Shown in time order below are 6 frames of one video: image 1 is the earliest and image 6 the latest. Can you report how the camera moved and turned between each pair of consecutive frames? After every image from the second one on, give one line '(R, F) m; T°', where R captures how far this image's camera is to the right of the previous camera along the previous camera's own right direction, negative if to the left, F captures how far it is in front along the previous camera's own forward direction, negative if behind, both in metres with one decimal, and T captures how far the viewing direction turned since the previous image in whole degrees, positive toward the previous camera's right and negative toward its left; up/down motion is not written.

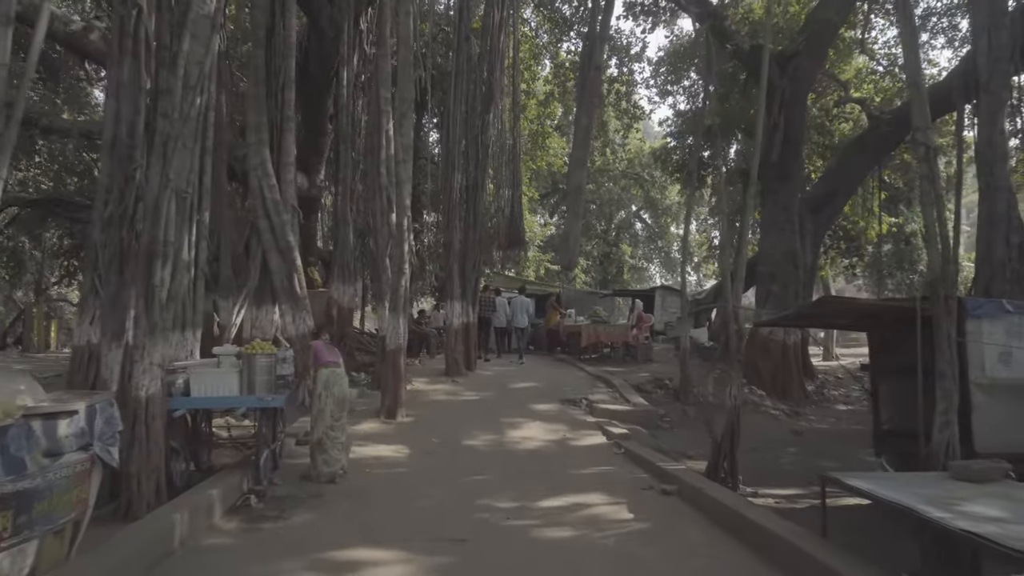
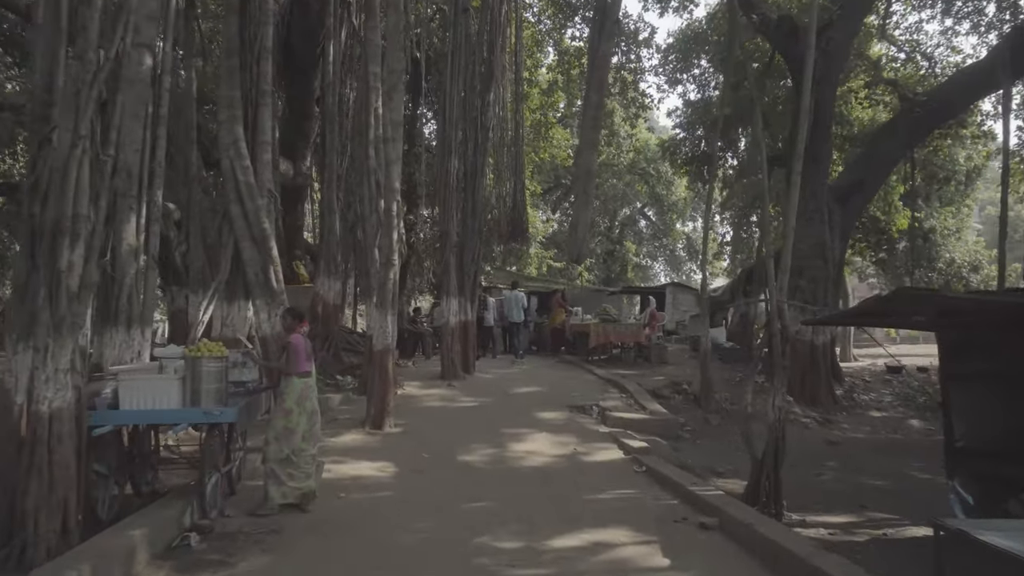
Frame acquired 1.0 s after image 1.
(0.0, +1.2) m; 0°
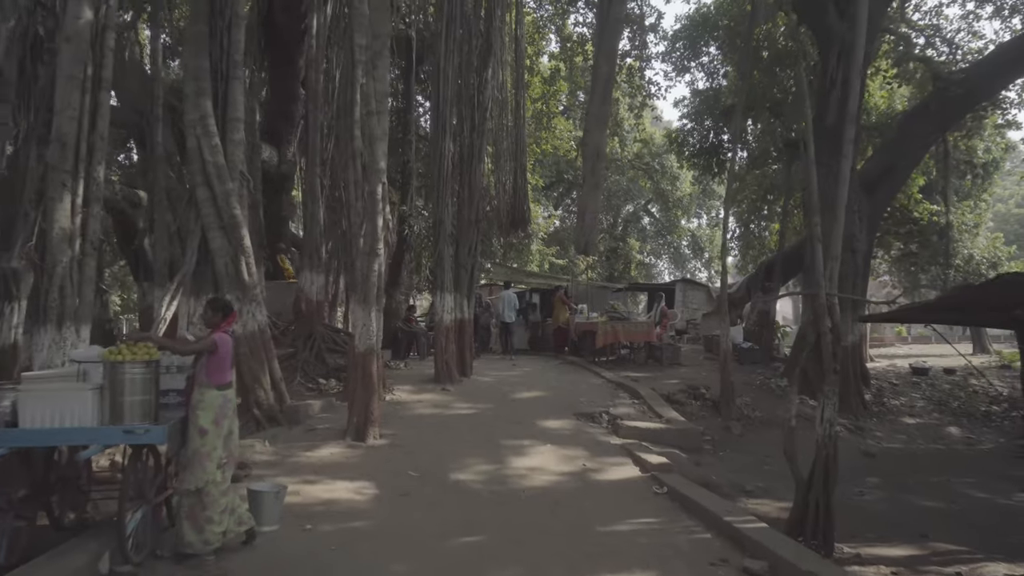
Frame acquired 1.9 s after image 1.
(0.0, +1.1) m; 0°
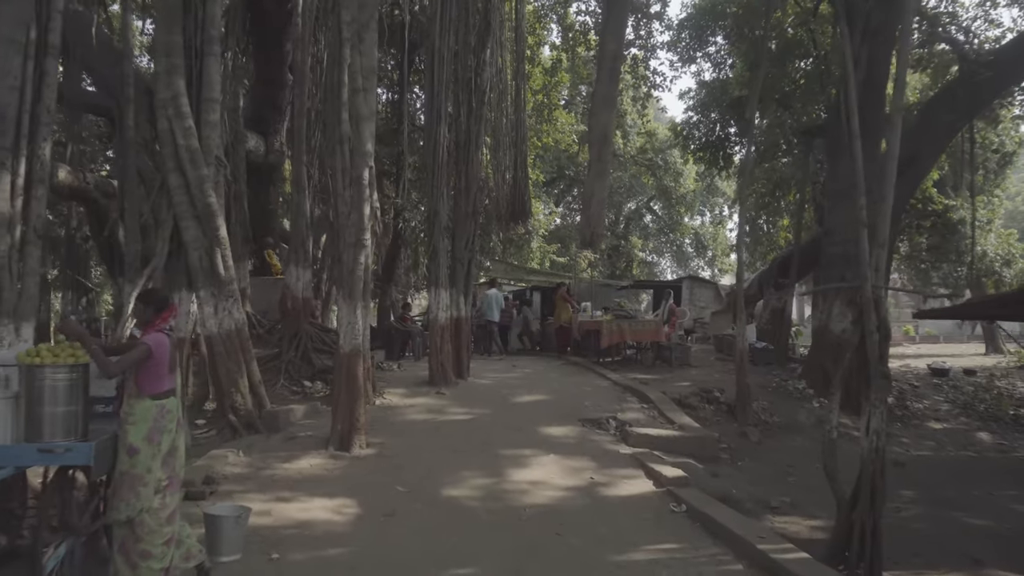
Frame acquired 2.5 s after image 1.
(0.0, +0.7) m; 0°
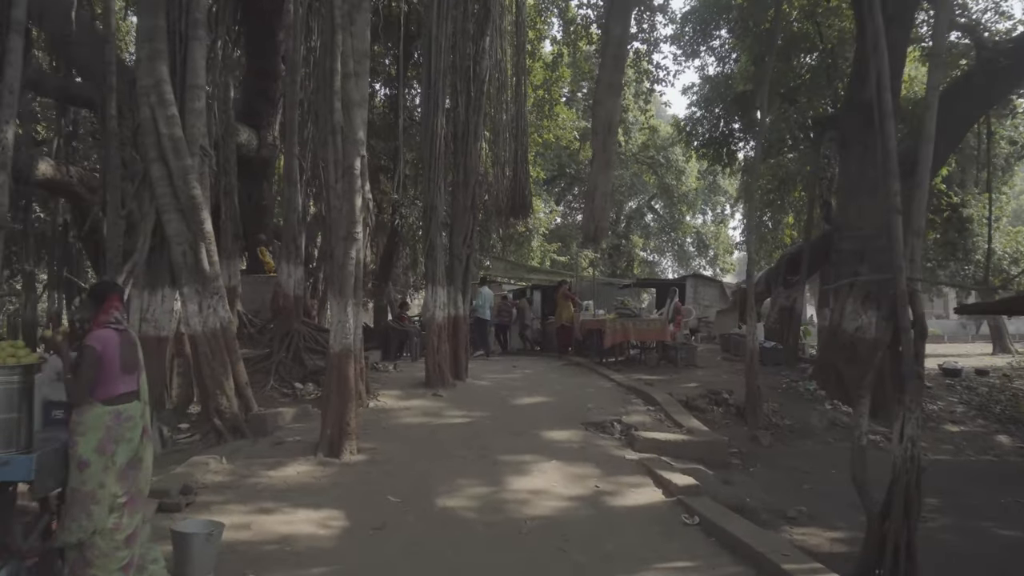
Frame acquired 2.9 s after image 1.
(0.0, +0.4) m; 0°
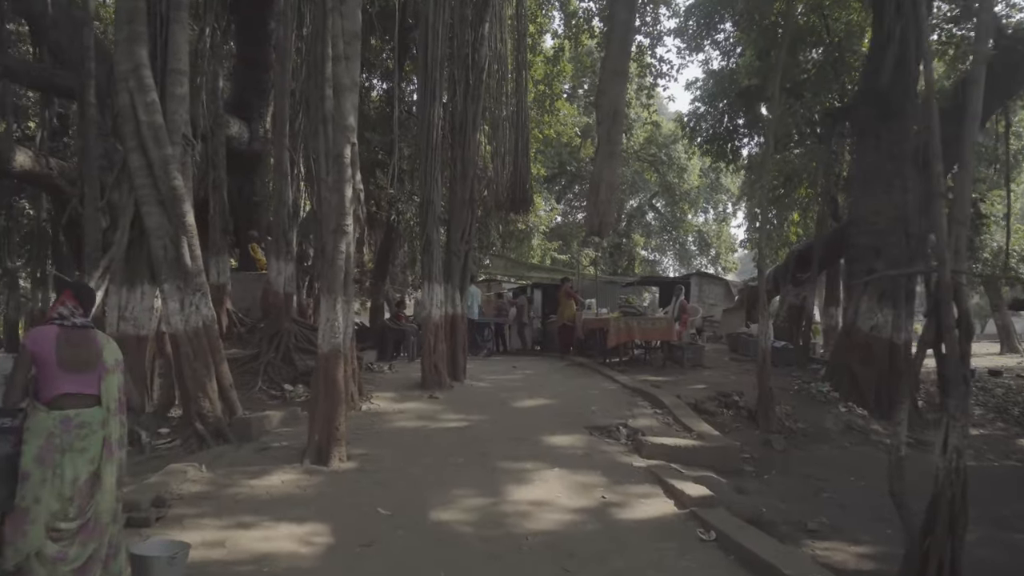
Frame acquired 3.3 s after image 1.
(0.0, +0.4) m; 0°
